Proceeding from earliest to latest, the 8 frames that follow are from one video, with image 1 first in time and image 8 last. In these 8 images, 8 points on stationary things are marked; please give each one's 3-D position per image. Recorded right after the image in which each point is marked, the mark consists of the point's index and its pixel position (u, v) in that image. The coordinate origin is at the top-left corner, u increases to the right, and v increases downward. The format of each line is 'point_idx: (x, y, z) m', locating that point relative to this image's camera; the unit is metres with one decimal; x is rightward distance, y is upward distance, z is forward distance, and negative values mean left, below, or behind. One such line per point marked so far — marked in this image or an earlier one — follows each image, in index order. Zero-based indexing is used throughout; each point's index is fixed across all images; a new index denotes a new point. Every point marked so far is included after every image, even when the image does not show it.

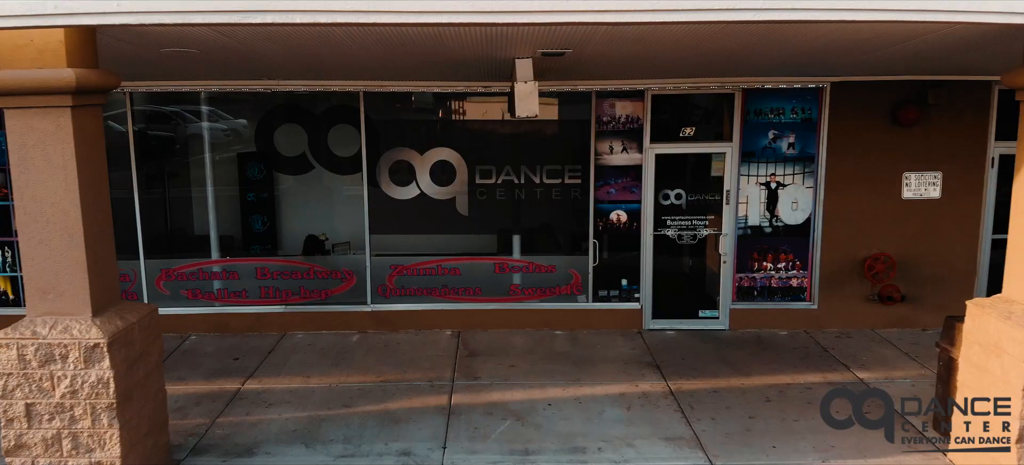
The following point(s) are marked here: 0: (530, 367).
0: (+0.2, -1.2, +6.0) m
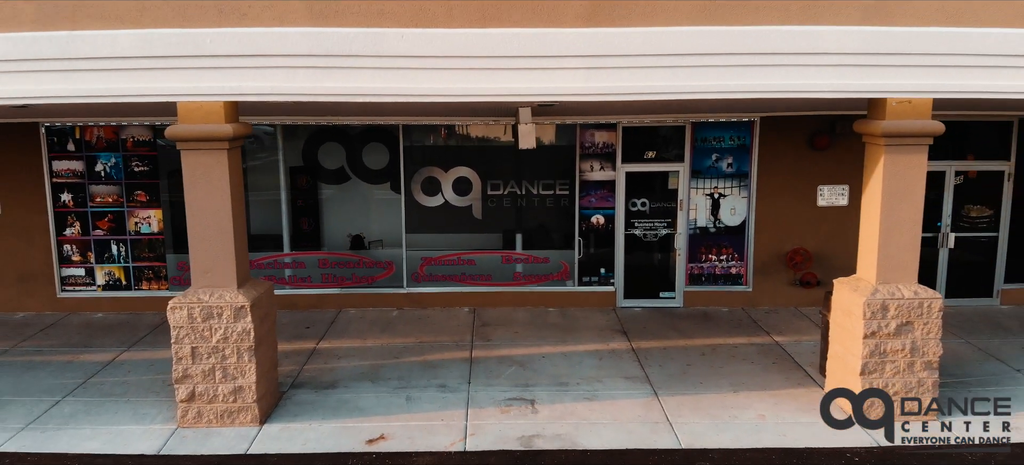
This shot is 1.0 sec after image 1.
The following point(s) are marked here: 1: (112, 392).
0: (+0.2, -1.2, +7.8) m
1: (-4.2, -1.7, +6.6) m
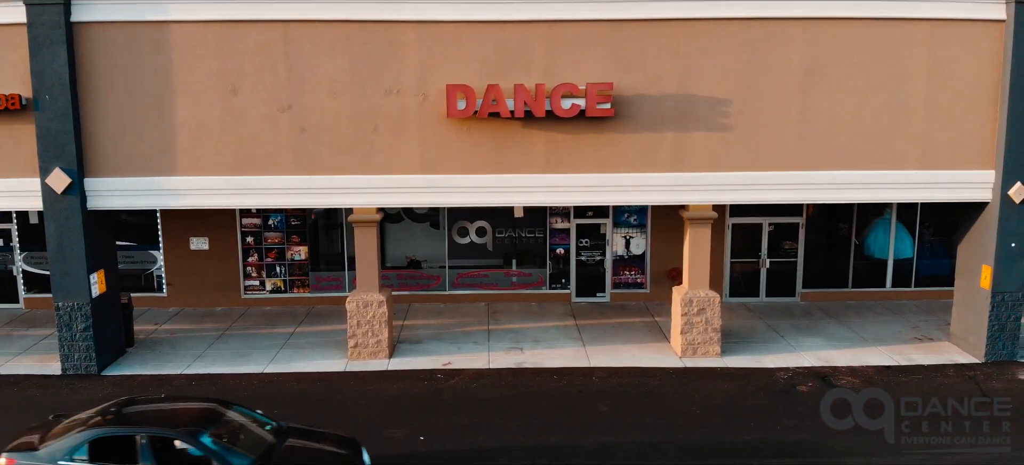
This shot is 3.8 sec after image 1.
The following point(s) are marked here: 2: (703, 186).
0: (+0.2, -1.8, +13.8) m
1: (-4.2, -2.3, +12.5) m
2: (+3.5, +0.9, +11.4) m
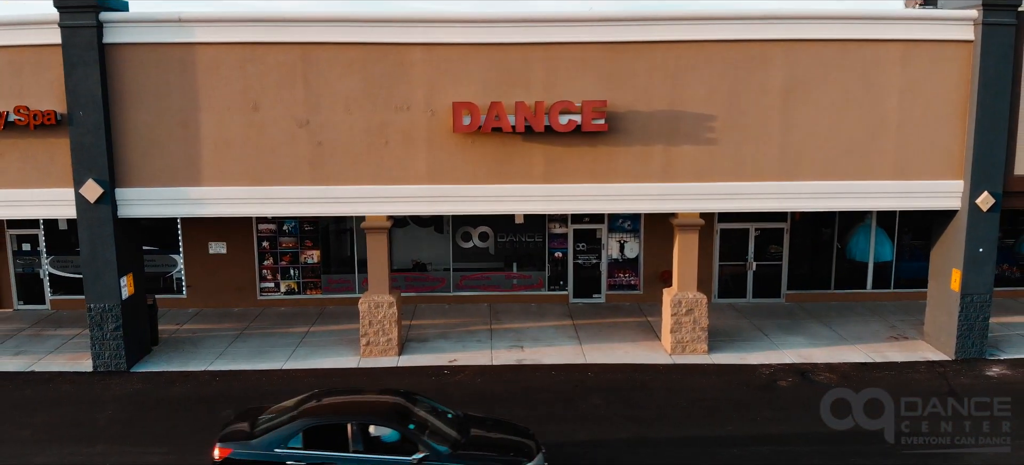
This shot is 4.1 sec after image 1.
0: (+0.2, -2.0, +14.7) m
1: (-4.2, -2.4, +13.4) m
2: (+3.5, +0.7, +12.3) m
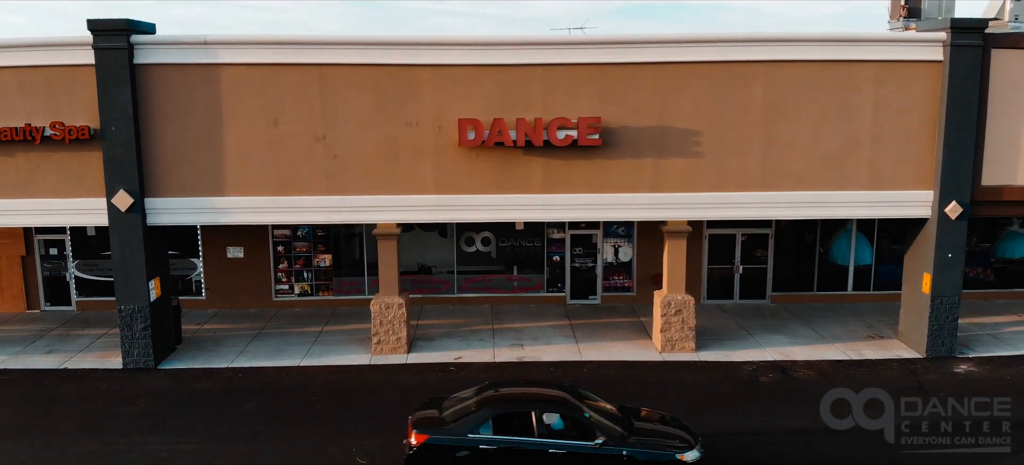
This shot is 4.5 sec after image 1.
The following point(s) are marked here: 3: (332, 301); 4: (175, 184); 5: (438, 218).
0: (+0.2, -2.1, +15.6) m
1: (-4.2, -2.6, +14.3) m
2: (+3.5, +0.6, +13.2) m
3: (-4.8, -1.8, +16.6) m
4: (-7.1, +1.0, +13.1) m
5: (-1.6, +0.3, +13.1) m
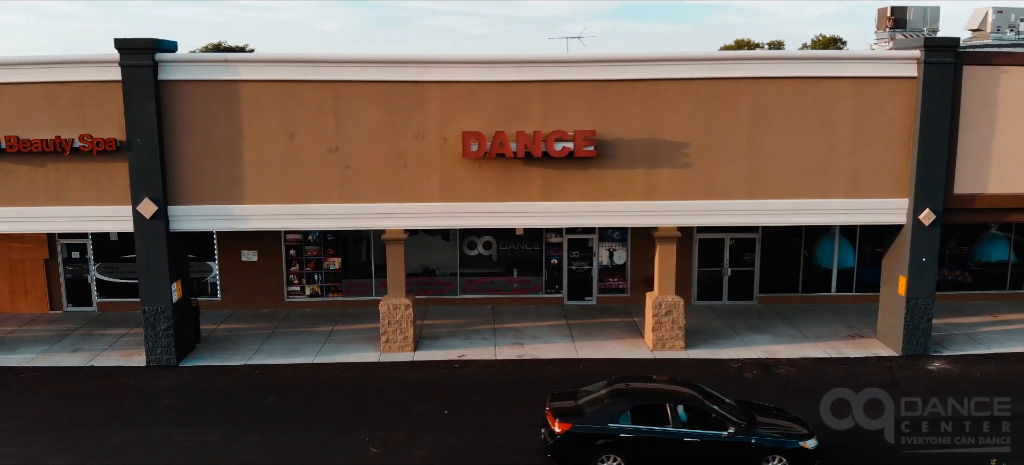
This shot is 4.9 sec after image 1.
0: (+0.2, -2.2, +16.5) m
1: (-4.2, -2.7, +15.2) m
2: (+3.5, +0.5, +14.1) m
3: (-4.8, -2.0, +17.5) m
4: (-7.1, +0.9, +13.9) m
5: (-1.5, +0.2, +14.0) m
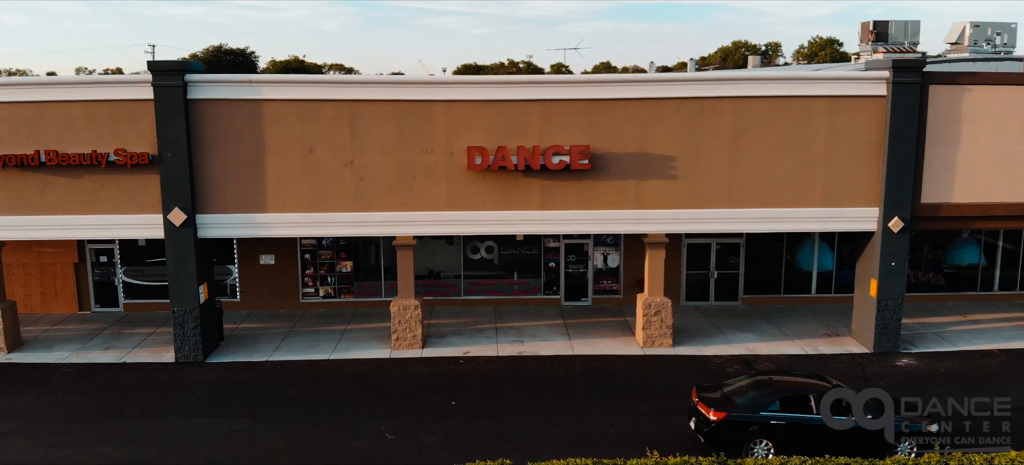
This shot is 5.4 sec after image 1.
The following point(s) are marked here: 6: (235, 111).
0: (+0.2, -2.4, +17.7) m
1: (-4.1, -2.9, +16.4) m
2: (+3.6, +0.3, +15.3) m
3: (-4.8, -2.1, +18.7) m
4: (-7.0, +0.7, +15.1) m
5: (-1.5, 0.0, +15.2) m
6: (-6.6, +2.9, +14.8) m
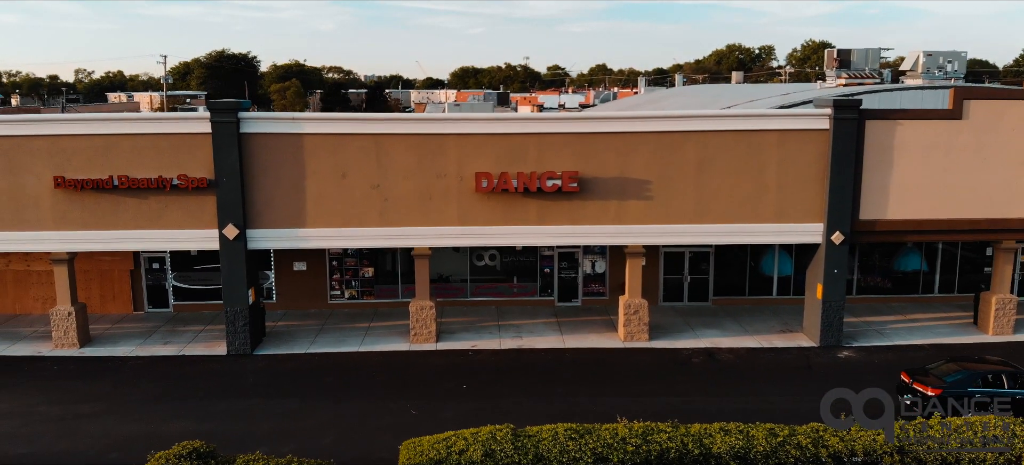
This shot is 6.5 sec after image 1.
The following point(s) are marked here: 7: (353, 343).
0: (+0.2, -2.7, +20.5) m
1: (-4.1, -3.2, +19.2) m
2: (+3.6, 0.0, +18.2) m
3: (-4.8, -2.5, +21.5) m
4: (-7.0, +0.4, +17.9) m
5: (-1.5, -0.3, +18.0) m
6: (-6.6, +2.5, +17.6) m
7: (-4.8, -3.4, +18.8) m
